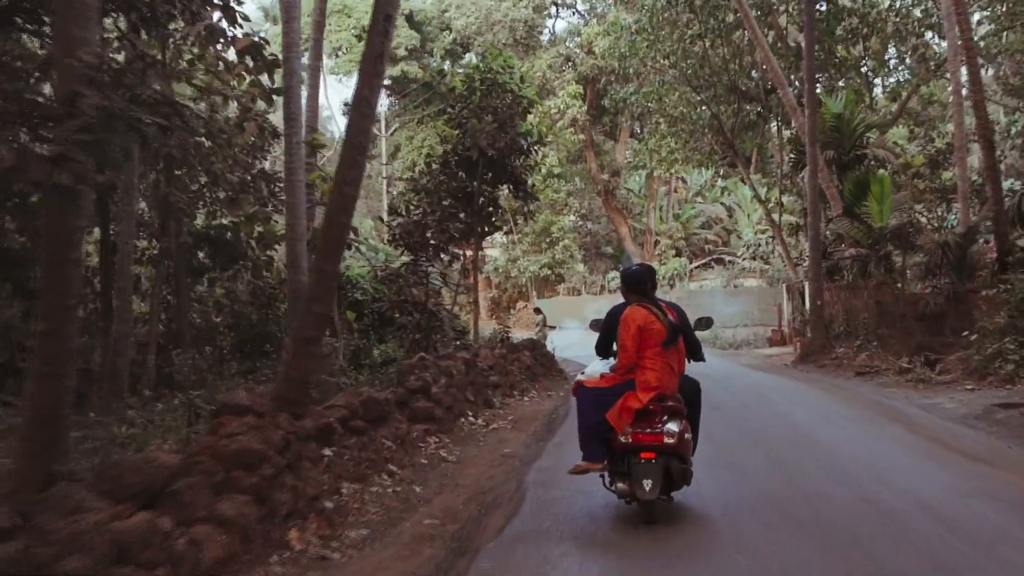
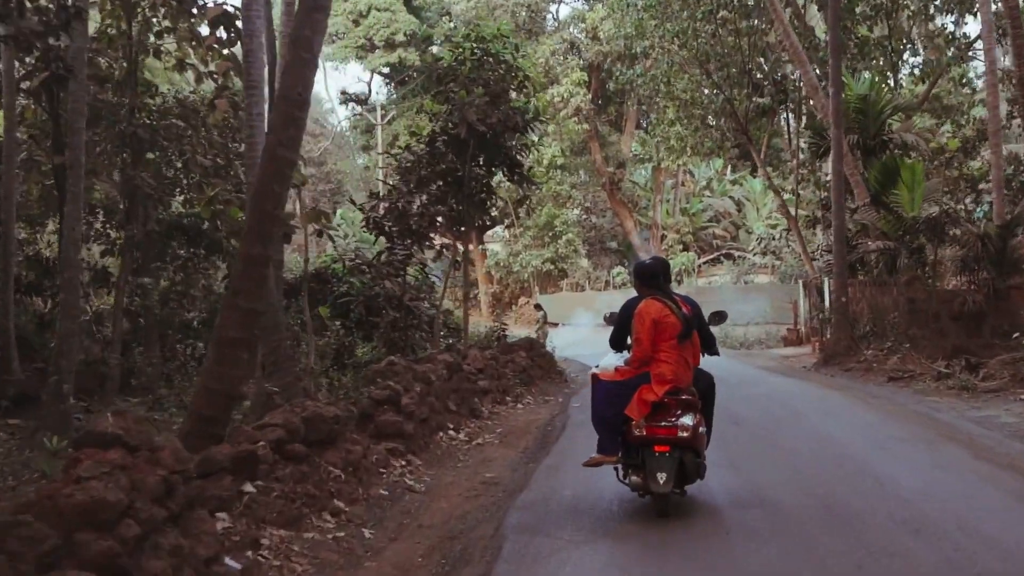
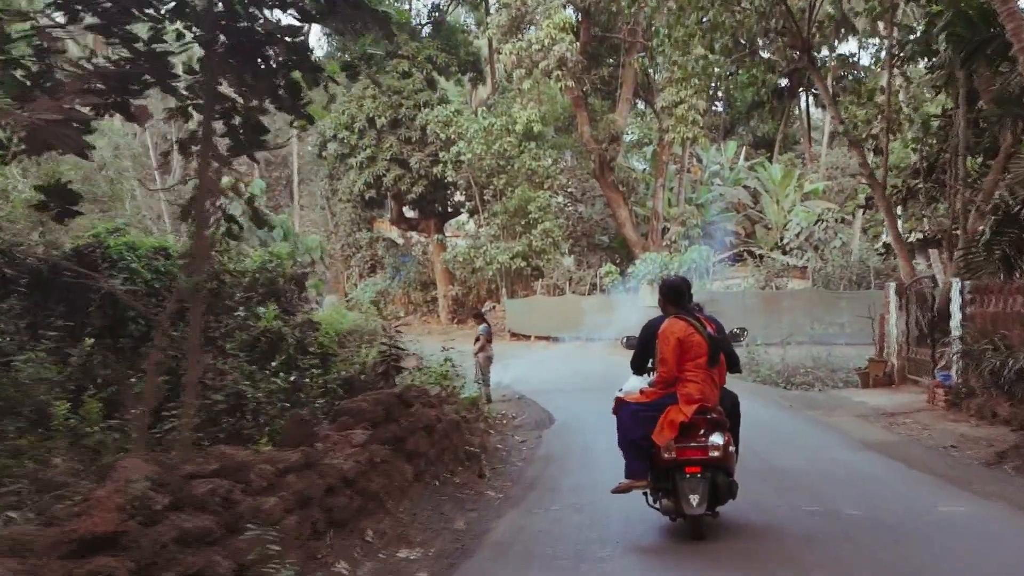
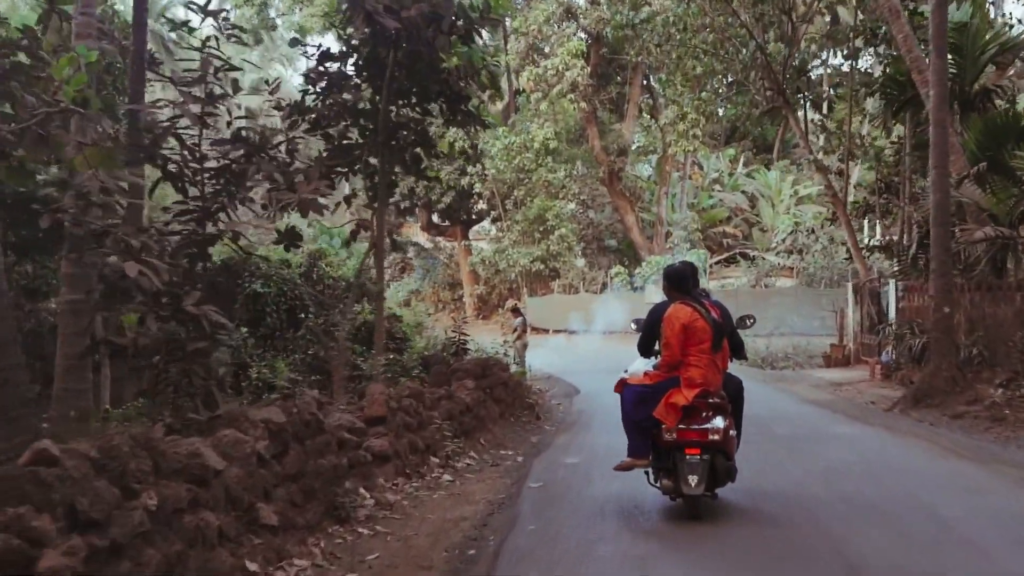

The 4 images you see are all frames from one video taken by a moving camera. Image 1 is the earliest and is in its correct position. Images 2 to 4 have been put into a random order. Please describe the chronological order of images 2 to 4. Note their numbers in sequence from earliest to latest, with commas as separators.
2, 4, 3
